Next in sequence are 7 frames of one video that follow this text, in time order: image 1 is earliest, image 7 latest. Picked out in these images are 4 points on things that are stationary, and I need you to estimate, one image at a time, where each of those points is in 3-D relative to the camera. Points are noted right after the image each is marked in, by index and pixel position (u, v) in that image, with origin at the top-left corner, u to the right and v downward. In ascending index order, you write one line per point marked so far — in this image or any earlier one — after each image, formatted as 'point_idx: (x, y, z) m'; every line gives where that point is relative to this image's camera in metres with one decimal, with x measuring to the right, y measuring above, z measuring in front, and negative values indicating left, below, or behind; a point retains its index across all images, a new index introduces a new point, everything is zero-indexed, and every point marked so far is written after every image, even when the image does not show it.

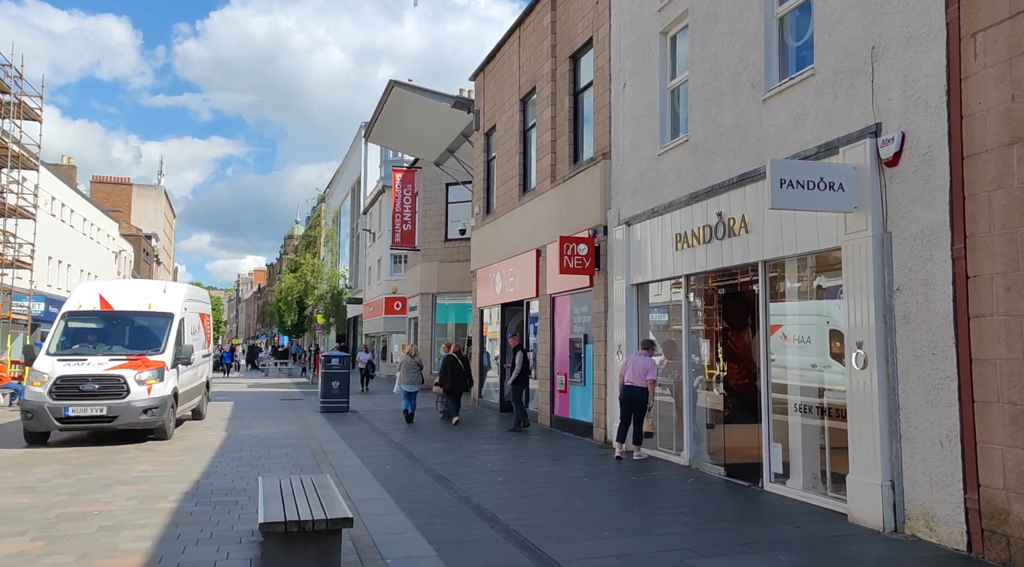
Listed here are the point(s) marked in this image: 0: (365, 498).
0: (-1.5, -2.2, +7.4) m
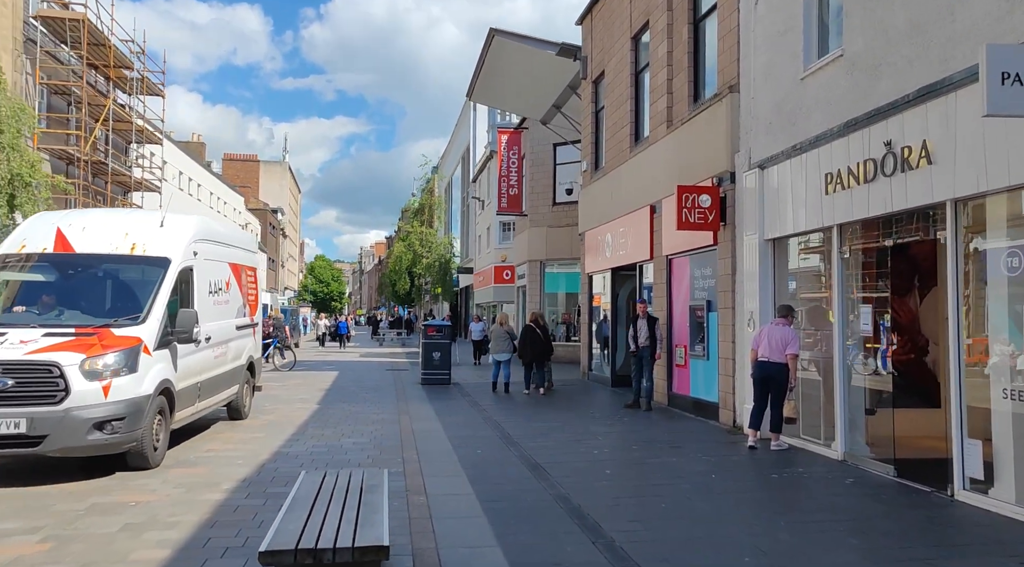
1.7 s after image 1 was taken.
0: (-0.6, -1.8, +6.2) m
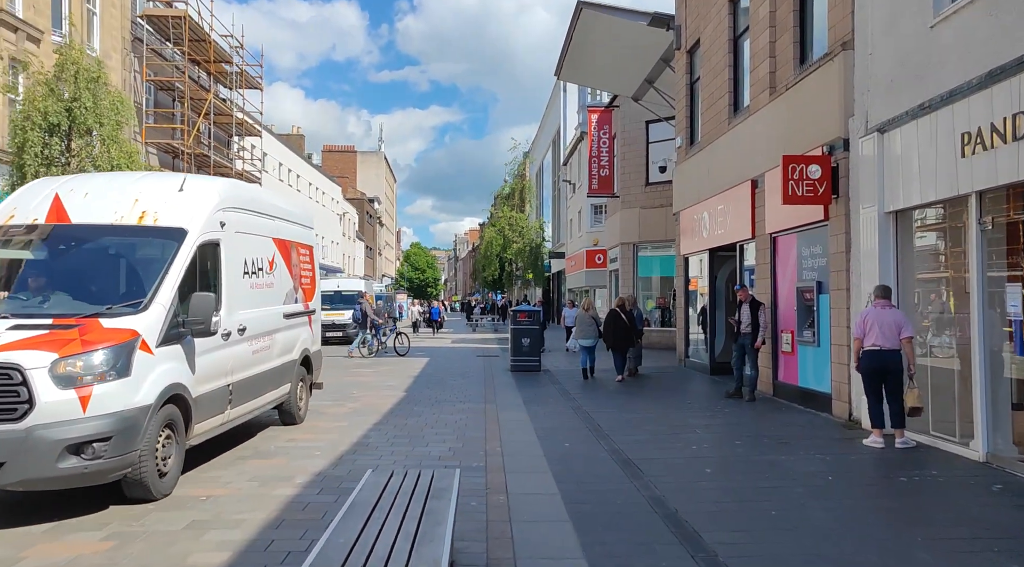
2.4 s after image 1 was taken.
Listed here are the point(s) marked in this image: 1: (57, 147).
0: (+0.1, -1.6, +5.7) m
1: (-7.2, +2.2, +11.8) m
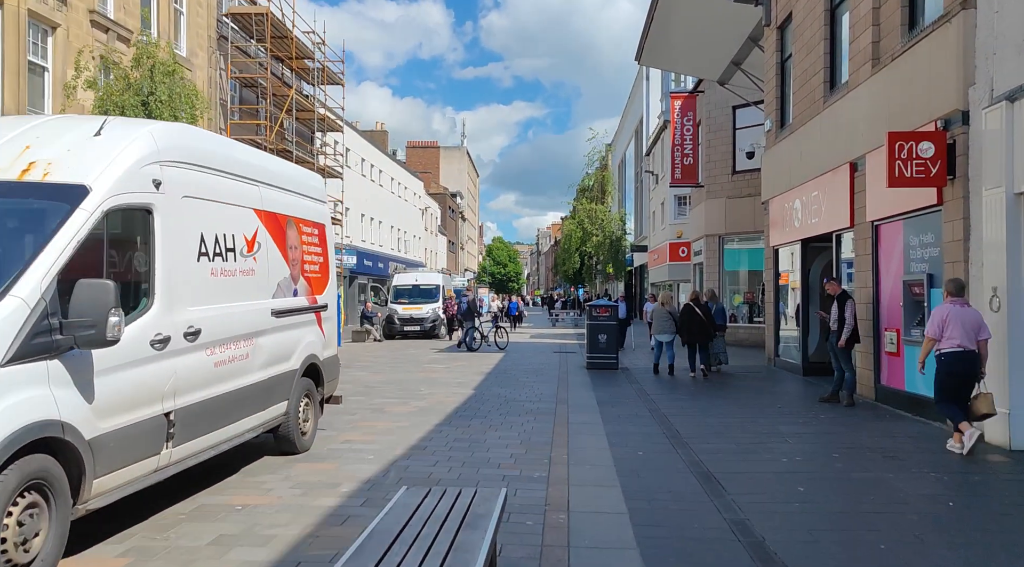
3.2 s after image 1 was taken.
0: (+0.5, -1.6, +5.1) m
1: (-6.1, +2.3, +11.9) m
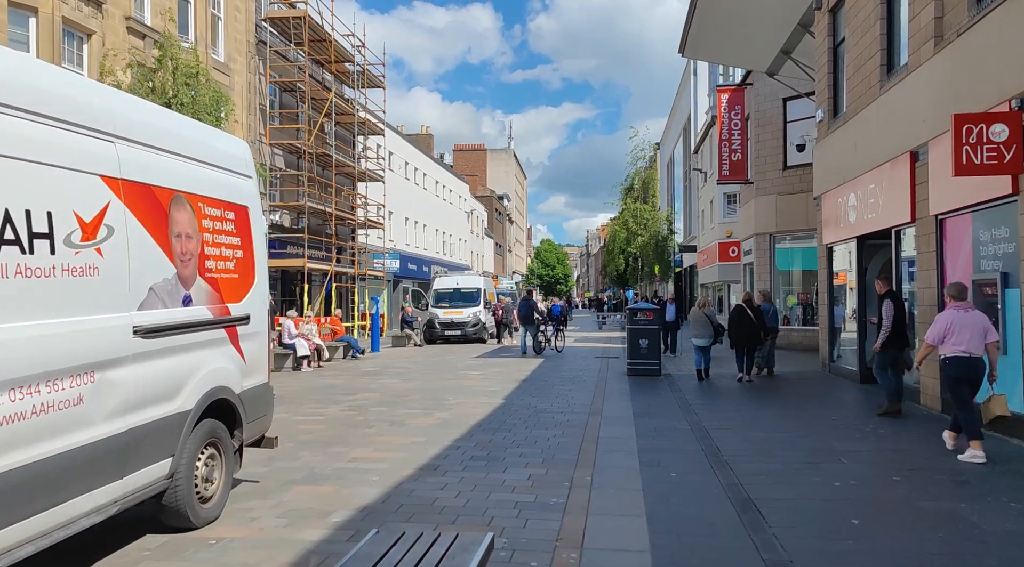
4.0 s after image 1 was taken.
0: (+0.6, -1.6, +4.5) m
1: (-5.6, +2.2, +11.7) m
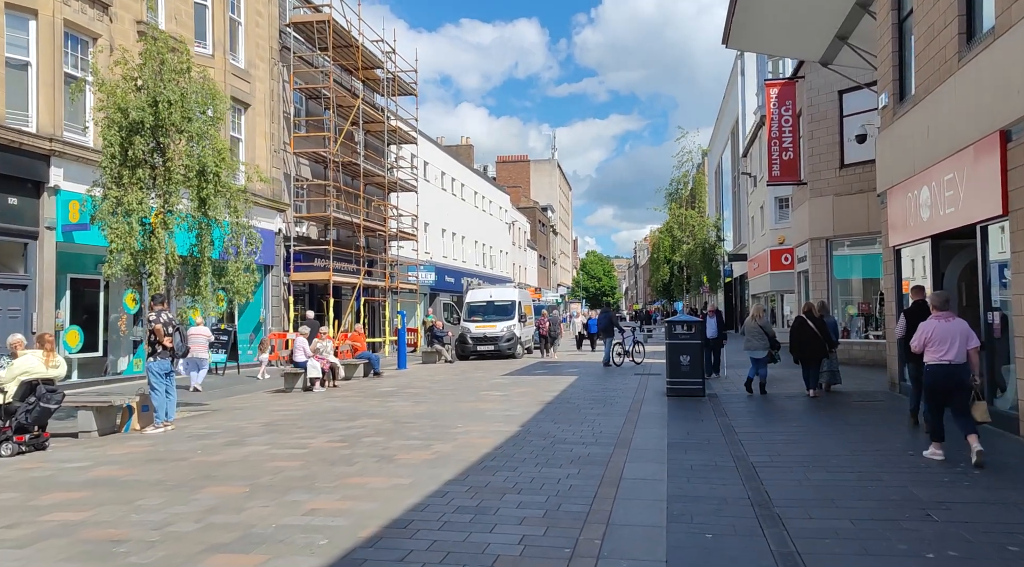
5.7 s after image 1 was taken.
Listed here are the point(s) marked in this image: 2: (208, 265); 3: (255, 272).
0: (+0.4, -1.6, +3.1) m
1: (-5.3, +2.0, +10.8) m
2: (-4.8, +0.3, +11.6) m
3: (-4.3, +0.2, +12.5) m
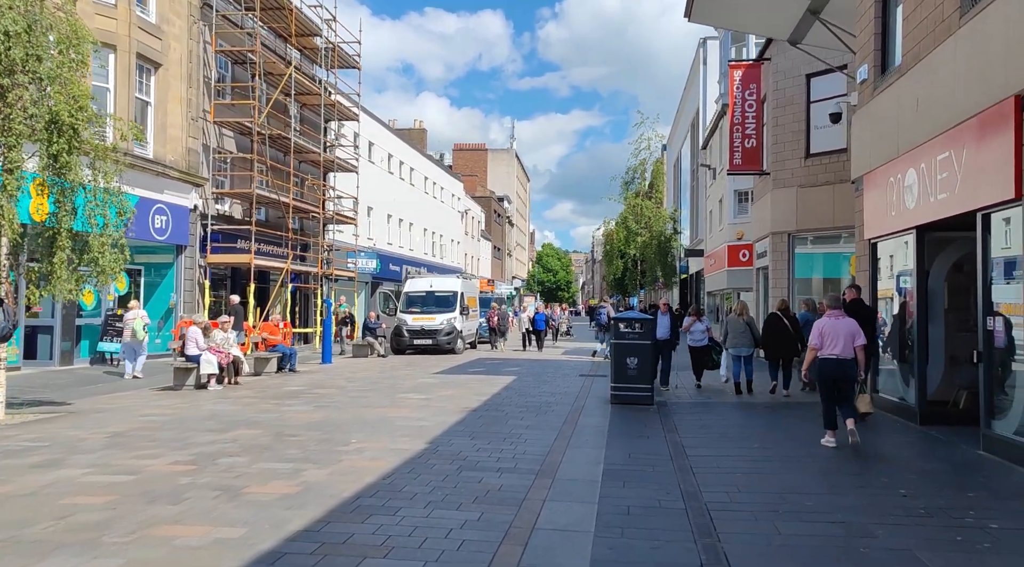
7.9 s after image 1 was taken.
0: (-0.3, -1.5, +1.4) m
1: (-6.3, +2.3, +8.7) m
2: (-5.8, +0.6, +9.6) m
3: (-5.4, +0.5, +10.5) m
